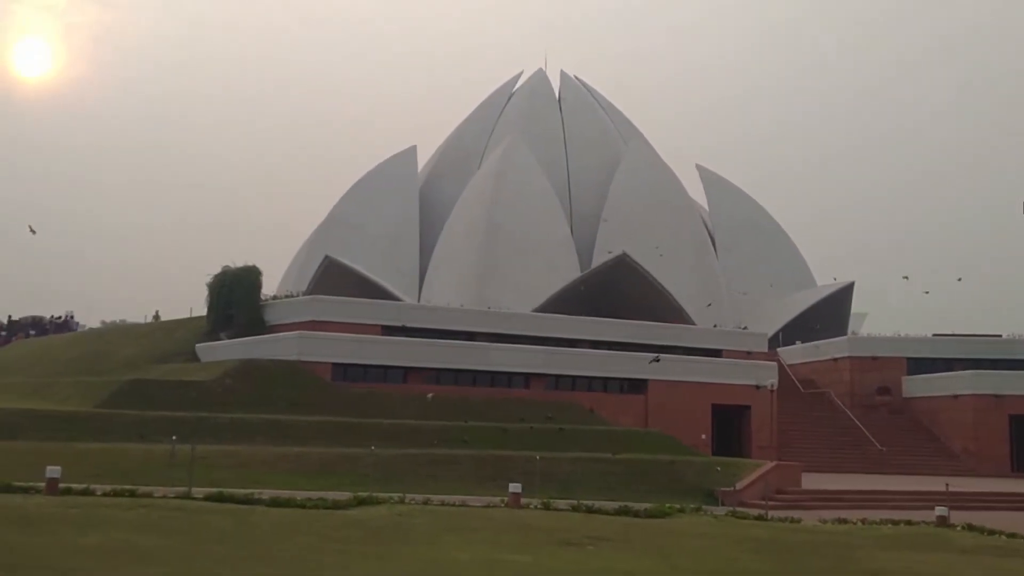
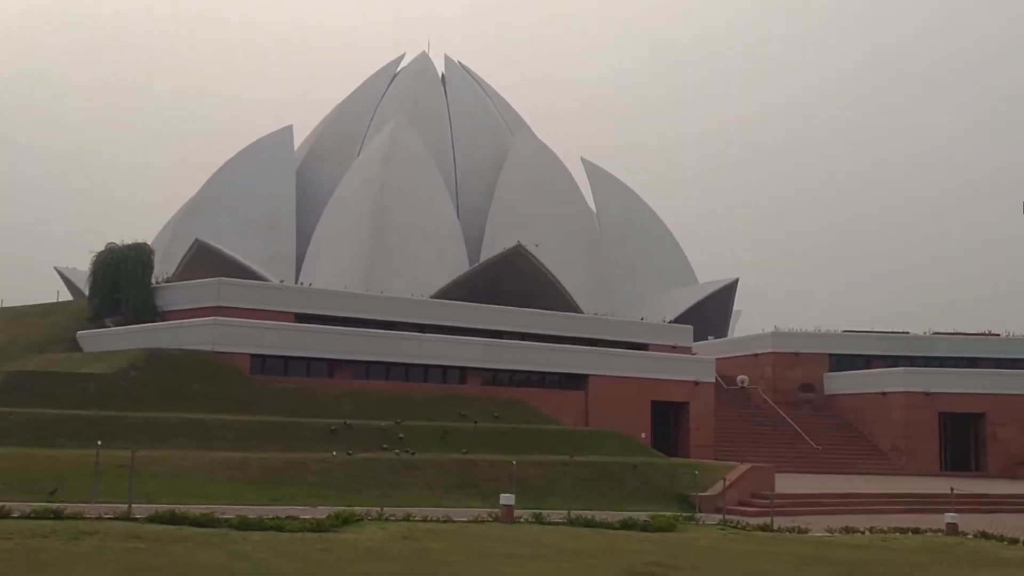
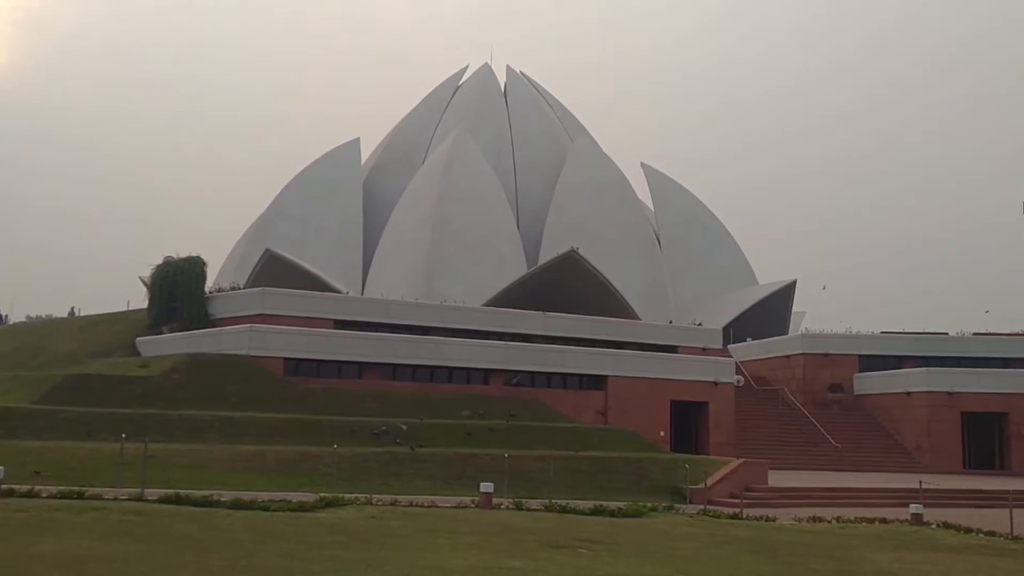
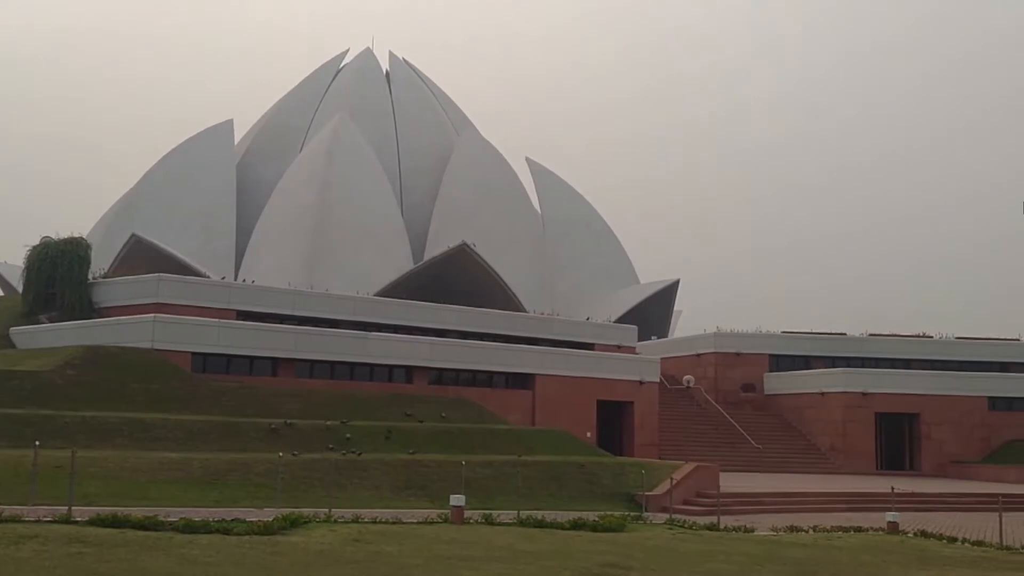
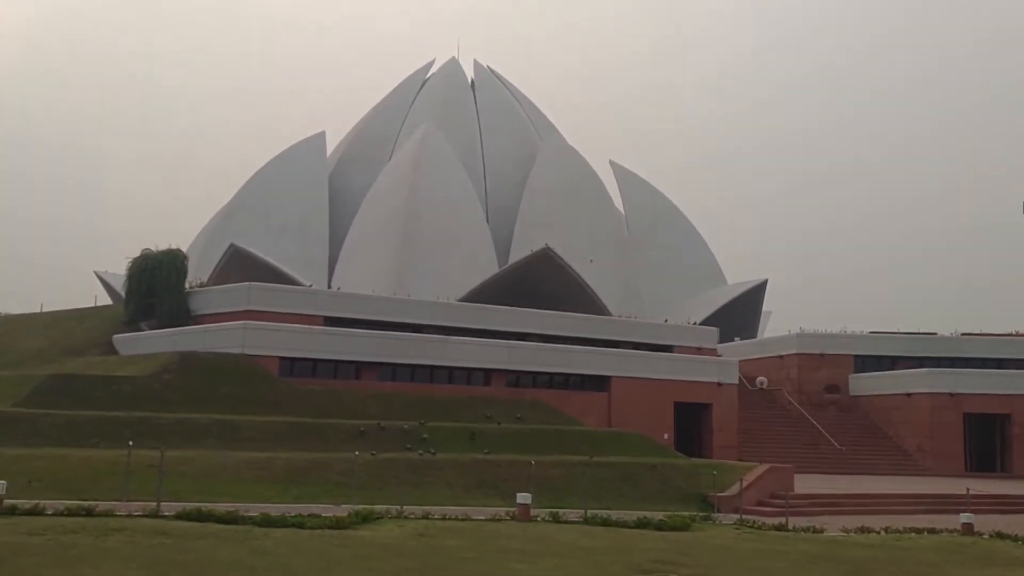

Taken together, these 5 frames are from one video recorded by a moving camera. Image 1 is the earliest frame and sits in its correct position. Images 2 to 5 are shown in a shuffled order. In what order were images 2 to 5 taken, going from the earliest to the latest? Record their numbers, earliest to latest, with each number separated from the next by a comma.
3, 5, 2, 4
